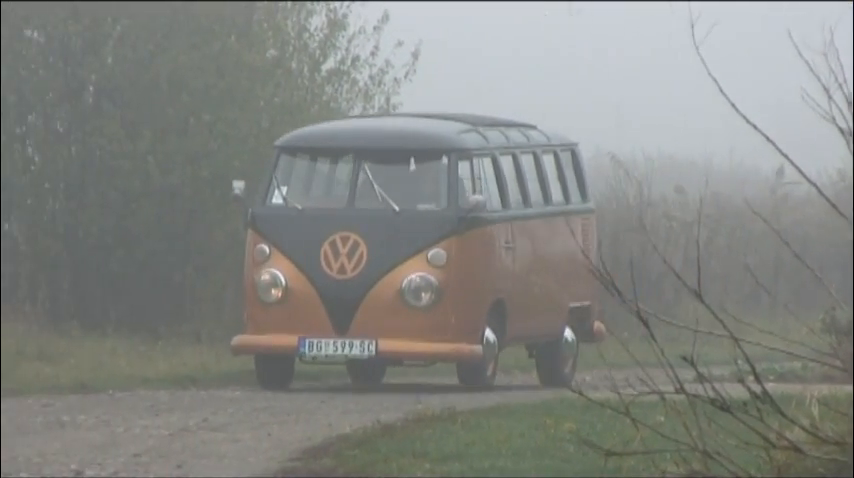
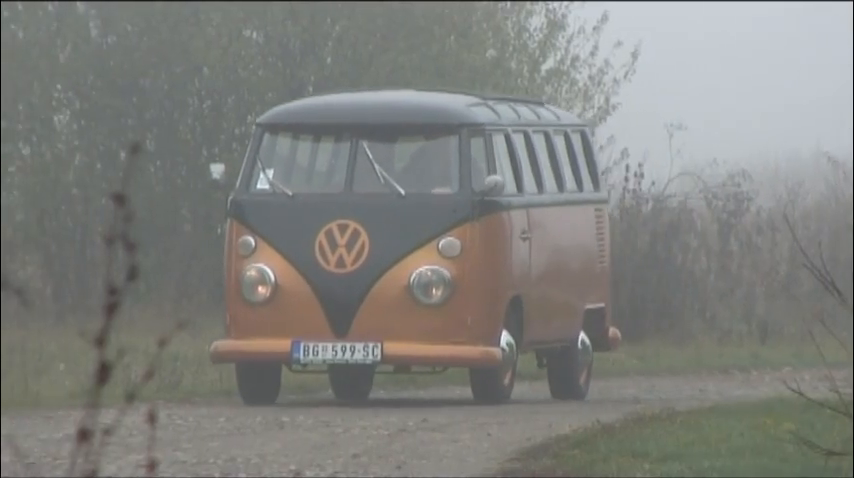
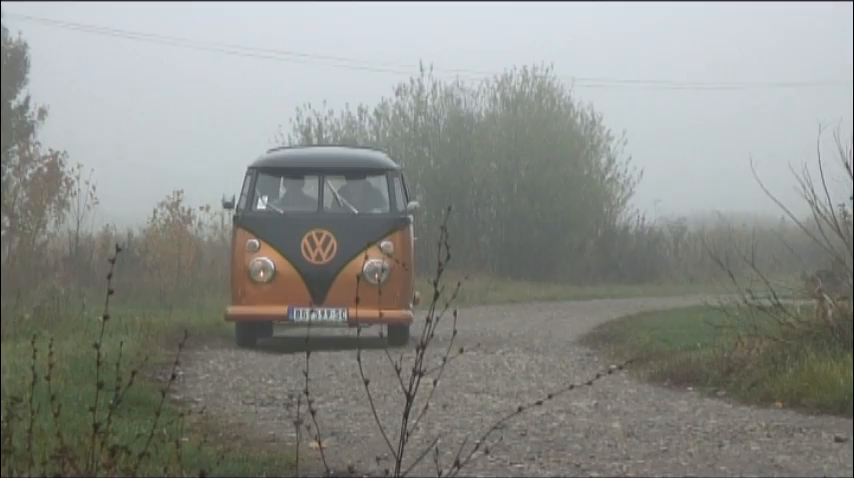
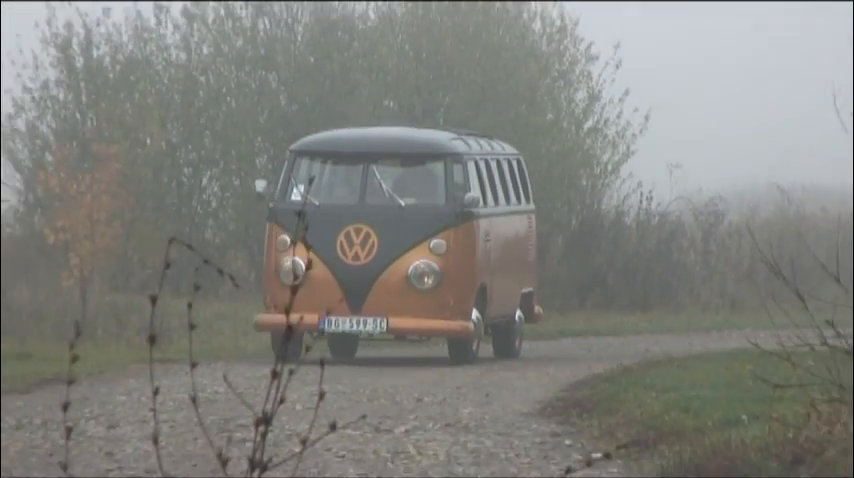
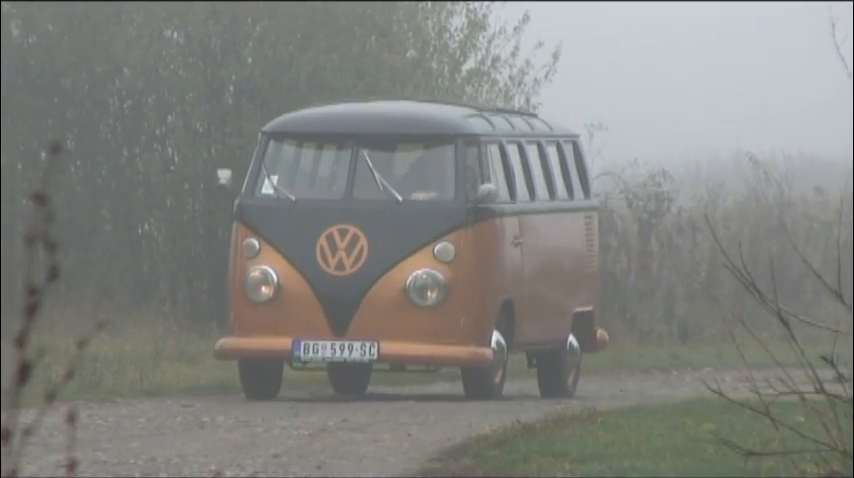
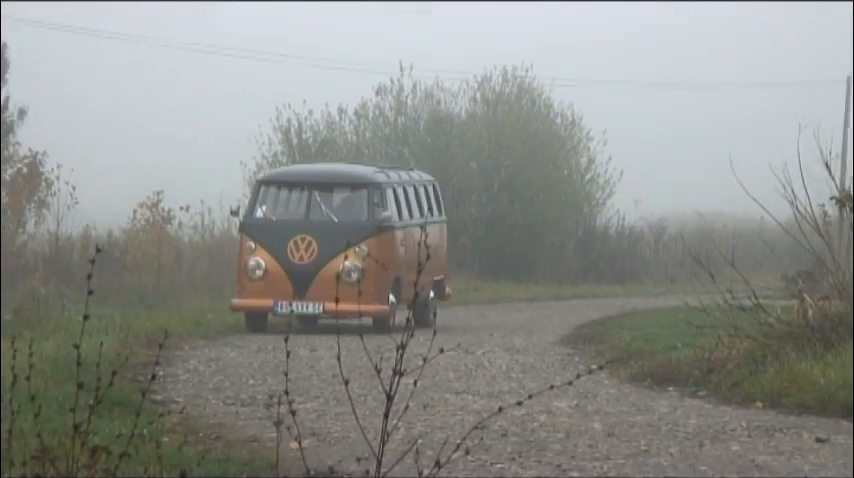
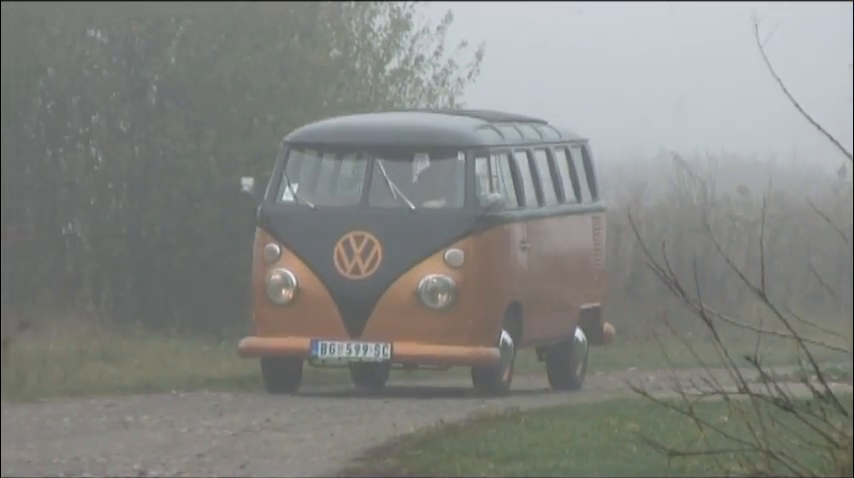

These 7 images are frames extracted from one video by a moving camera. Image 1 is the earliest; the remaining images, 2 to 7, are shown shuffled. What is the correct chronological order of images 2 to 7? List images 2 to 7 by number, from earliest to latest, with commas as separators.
7, 5, 2, 4, 6, 3
